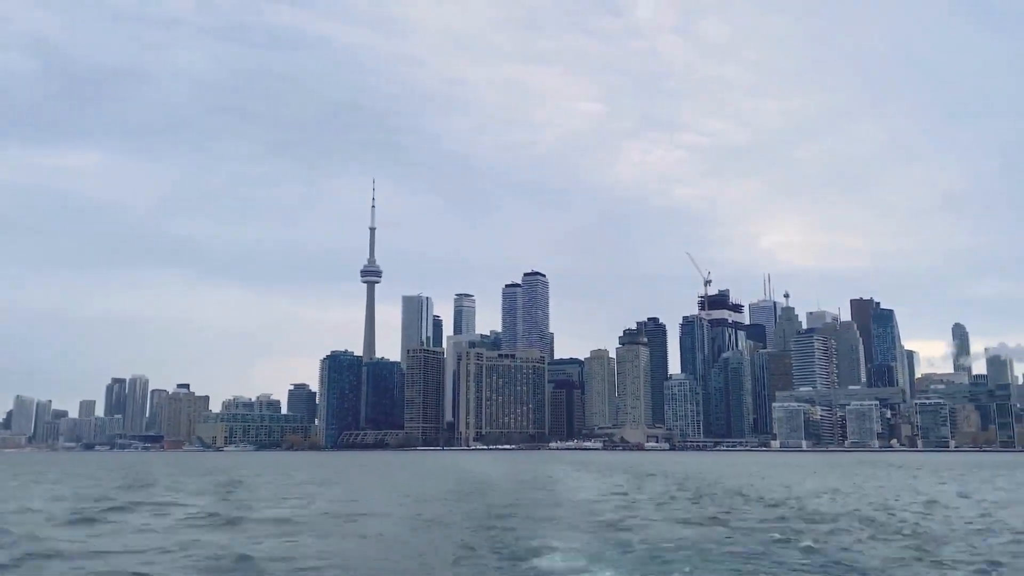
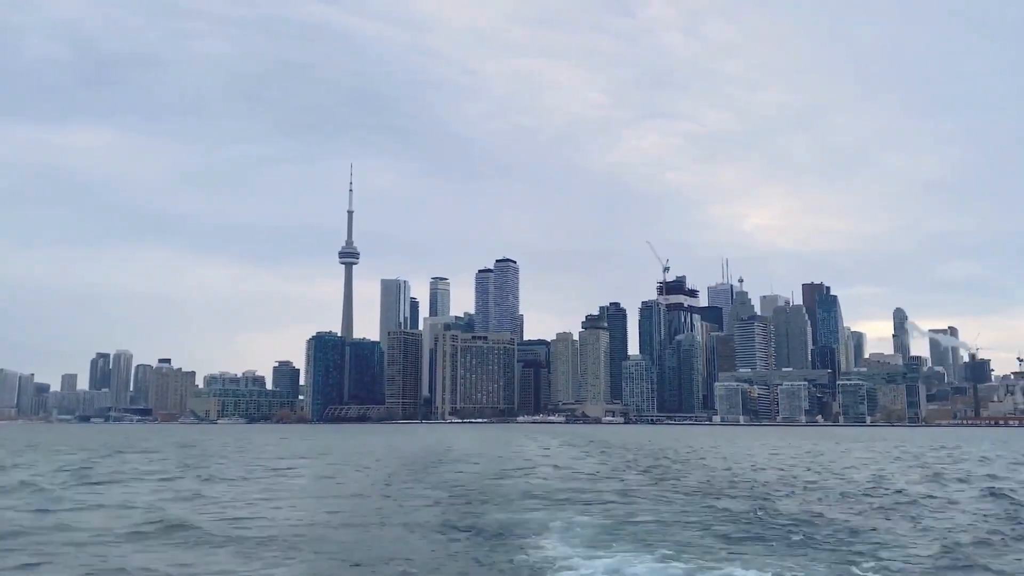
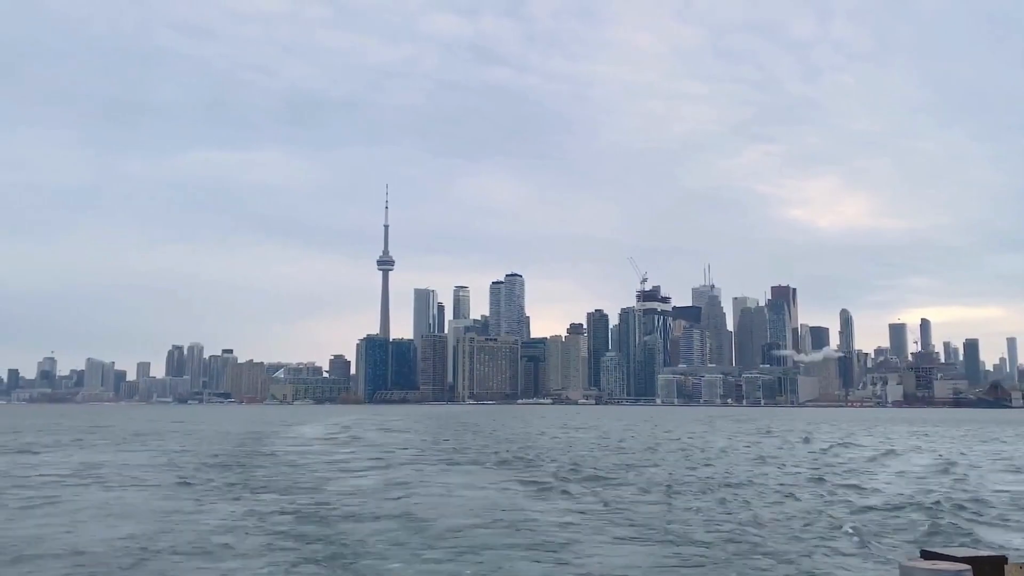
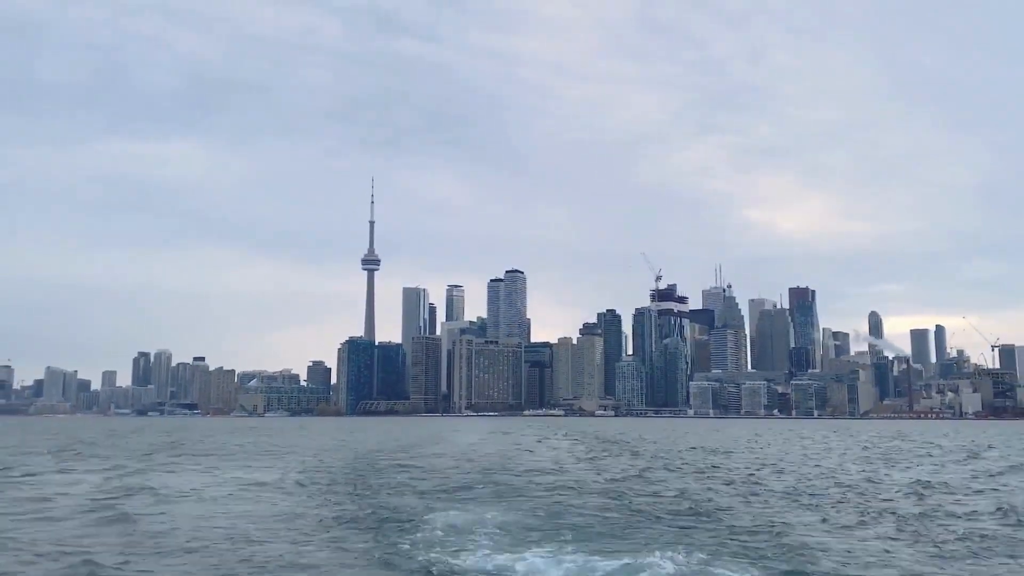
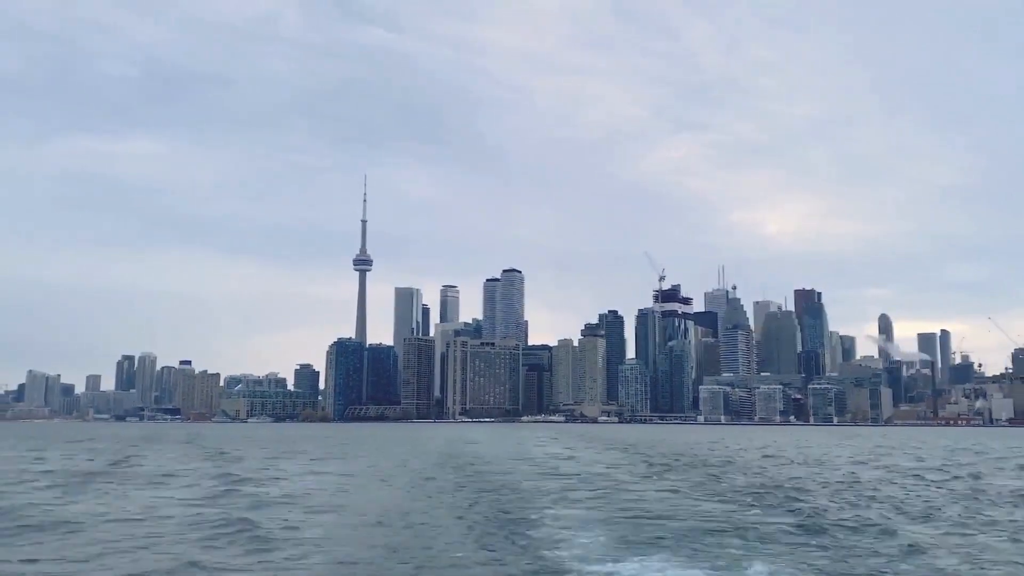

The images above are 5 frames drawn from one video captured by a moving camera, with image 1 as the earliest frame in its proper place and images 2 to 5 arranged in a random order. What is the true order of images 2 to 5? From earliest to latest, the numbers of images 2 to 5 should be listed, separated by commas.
2, 5, 4, 3
